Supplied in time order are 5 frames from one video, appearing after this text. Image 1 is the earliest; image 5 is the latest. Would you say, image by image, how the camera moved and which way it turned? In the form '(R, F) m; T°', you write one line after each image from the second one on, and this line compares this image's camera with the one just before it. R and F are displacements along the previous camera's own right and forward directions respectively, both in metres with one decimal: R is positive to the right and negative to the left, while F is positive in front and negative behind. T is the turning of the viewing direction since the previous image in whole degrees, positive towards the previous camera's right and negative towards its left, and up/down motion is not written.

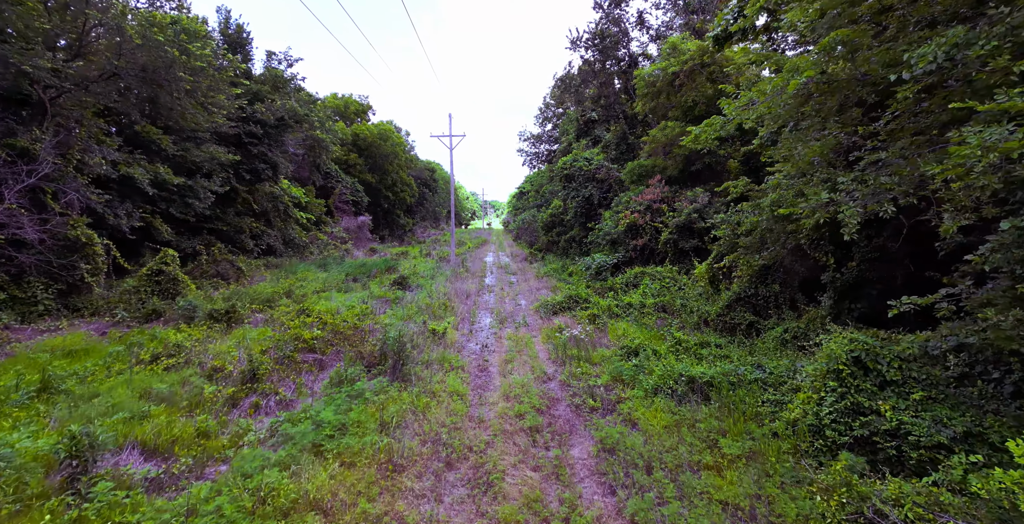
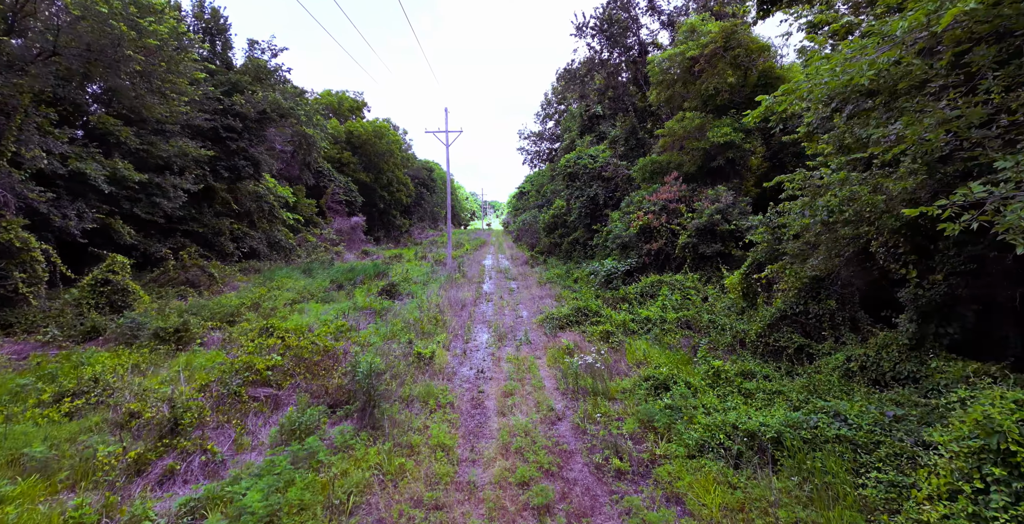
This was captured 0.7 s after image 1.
(0.0, +1.2) m; 0°
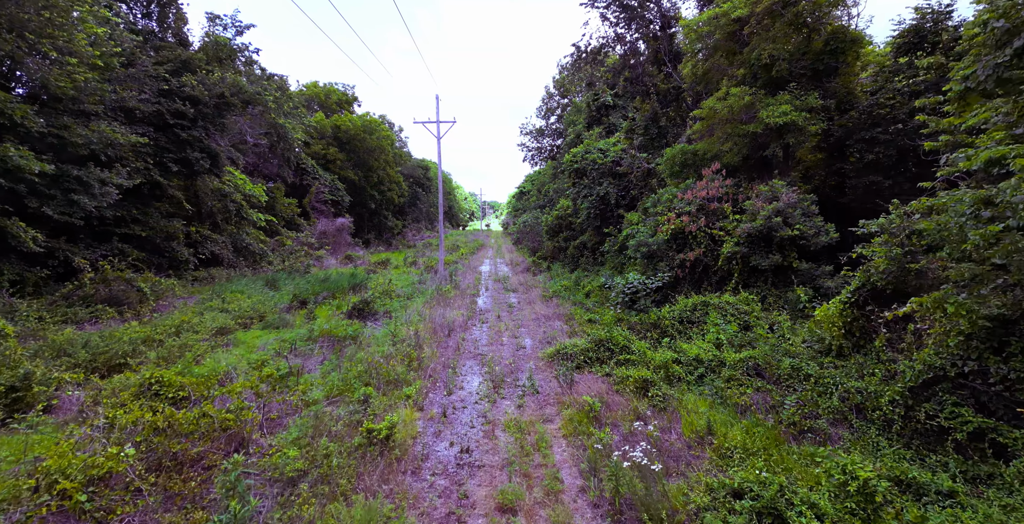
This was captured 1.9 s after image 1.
(0.0, +2.2) m; 0°
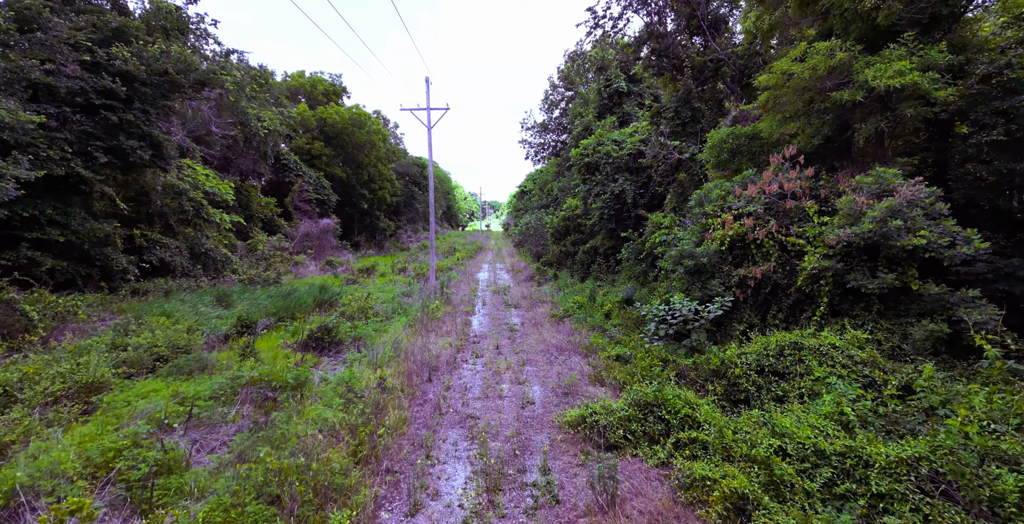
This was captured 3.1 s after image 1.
(0.0, +2.3) m; 0°
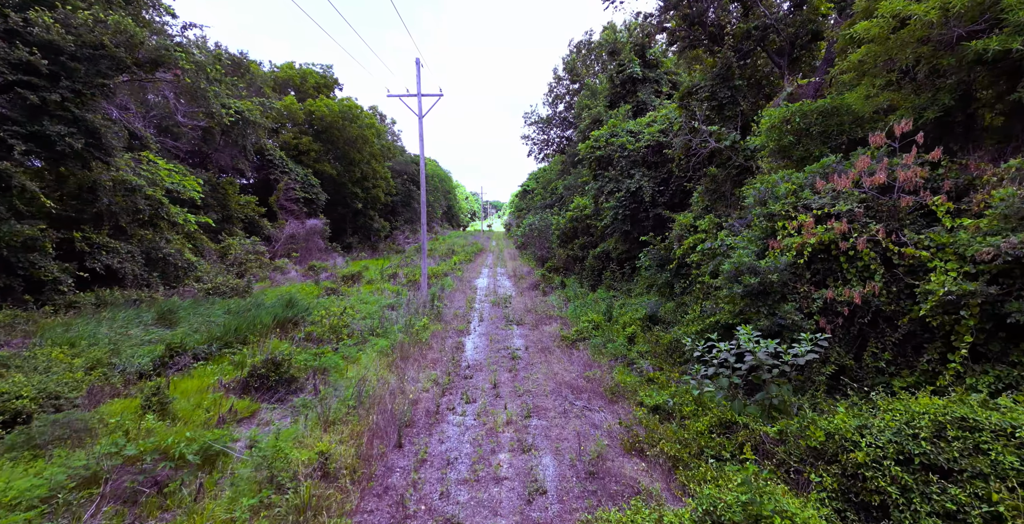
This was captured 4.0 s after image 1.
(0.0, +1.8) m; 0°
